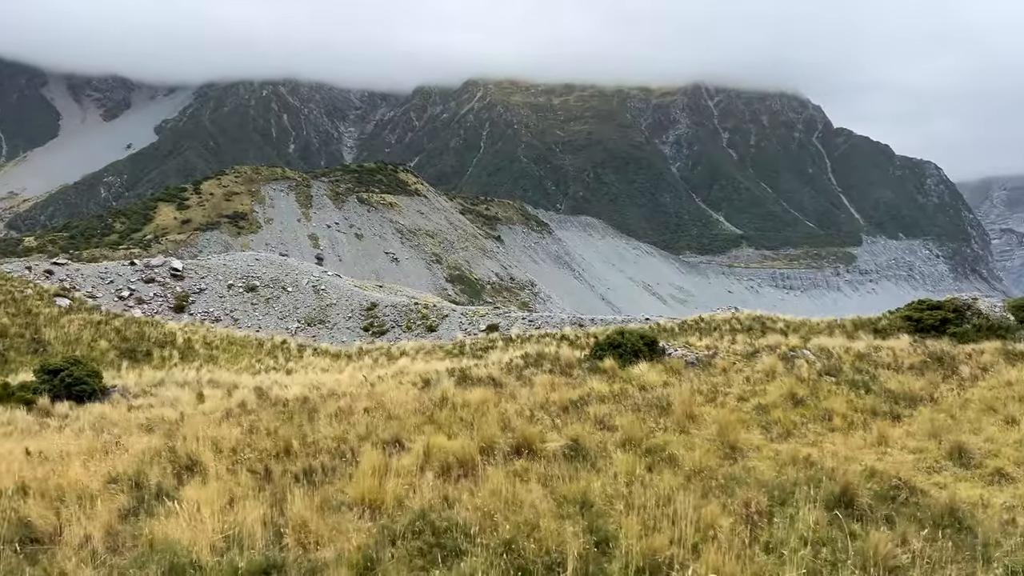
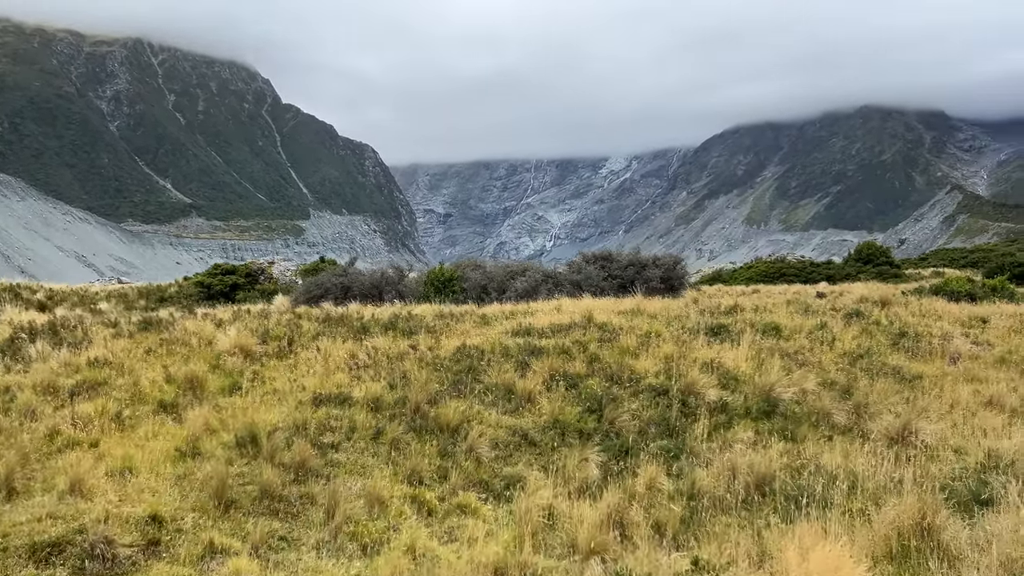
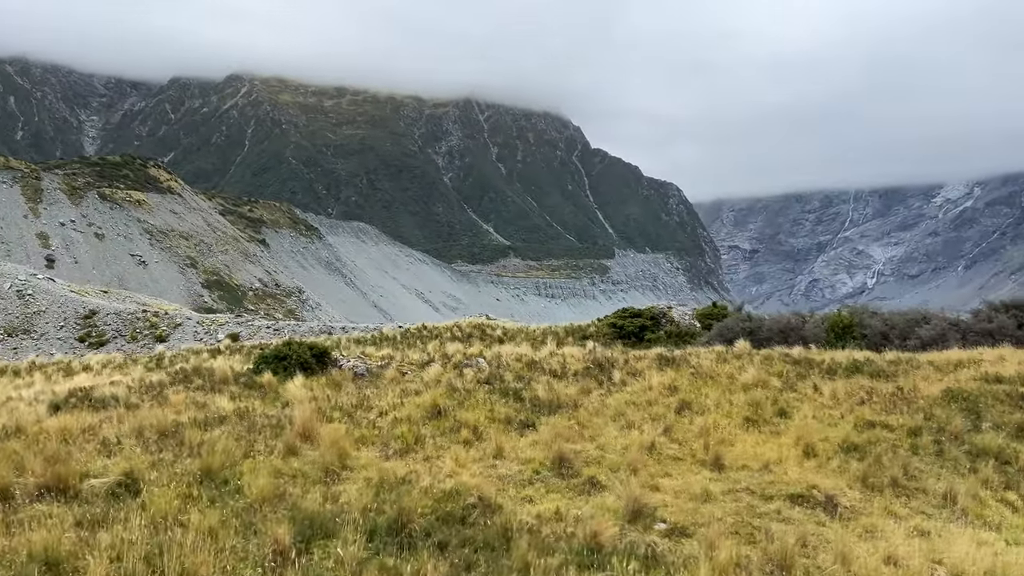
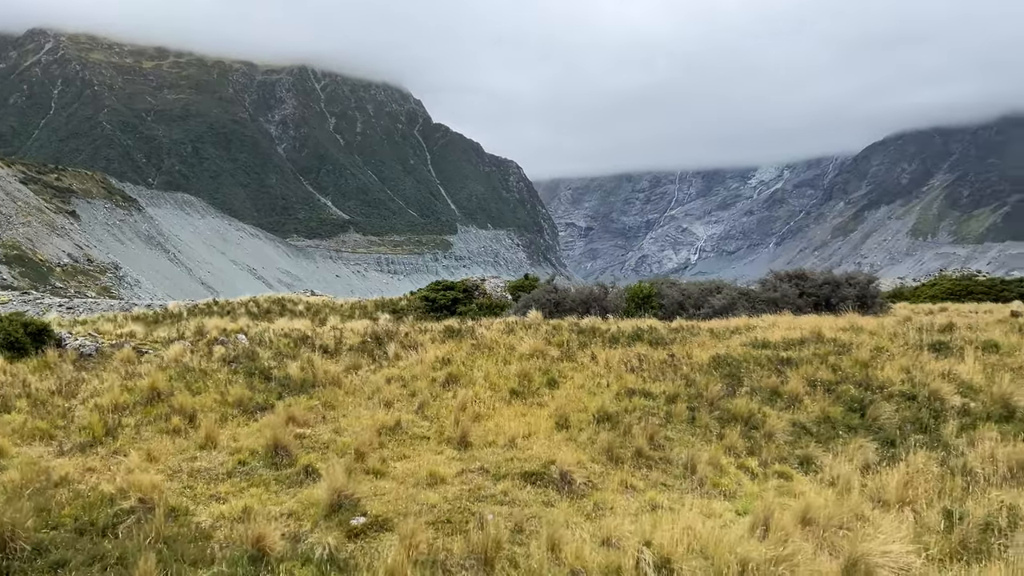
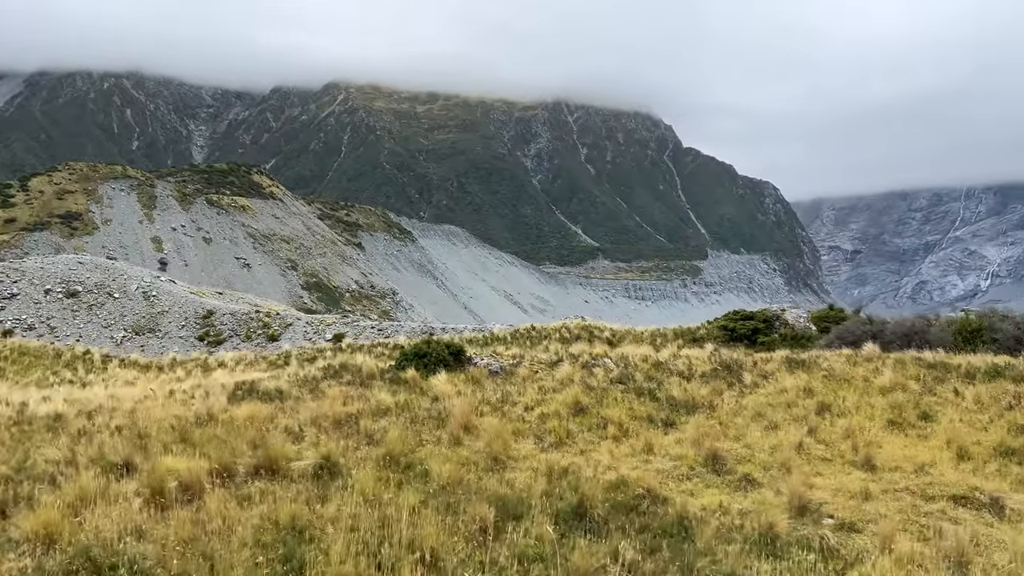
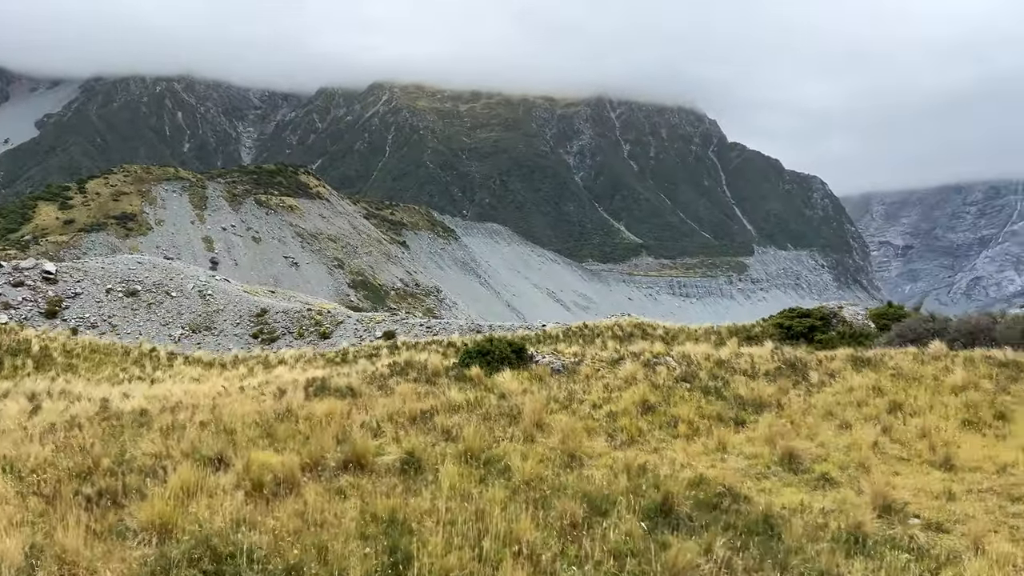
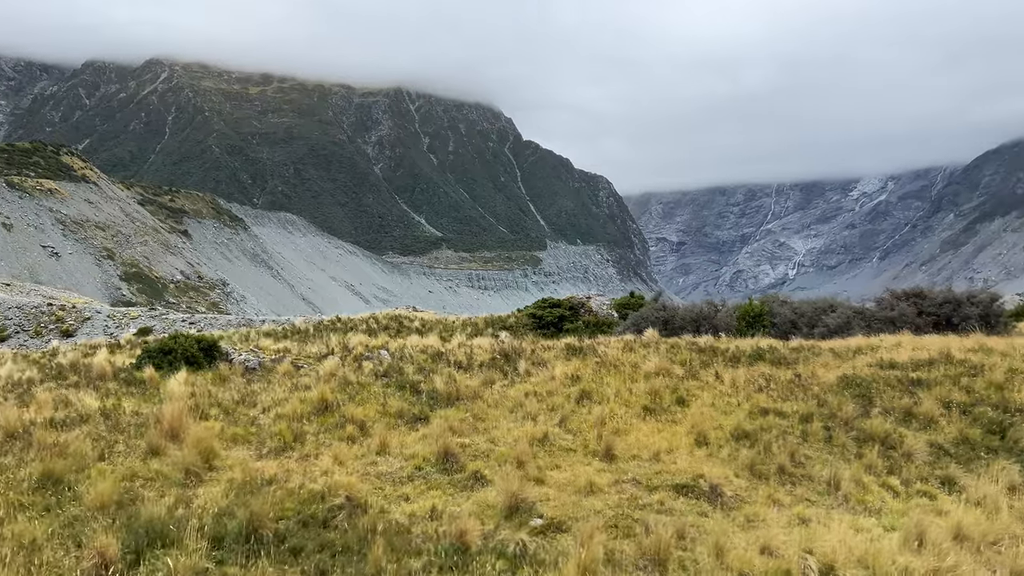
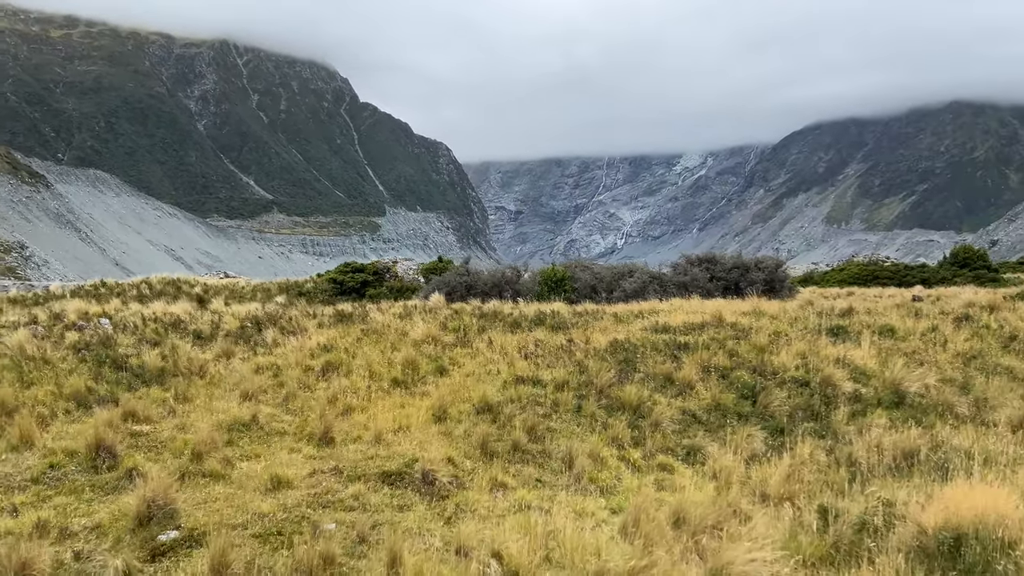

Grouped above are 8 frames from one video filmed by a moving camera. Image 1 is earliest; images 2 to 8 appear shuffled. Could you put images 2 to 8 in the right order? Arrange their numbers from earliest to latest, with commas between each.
6, 5, 3, 7, 4, 8, 2
